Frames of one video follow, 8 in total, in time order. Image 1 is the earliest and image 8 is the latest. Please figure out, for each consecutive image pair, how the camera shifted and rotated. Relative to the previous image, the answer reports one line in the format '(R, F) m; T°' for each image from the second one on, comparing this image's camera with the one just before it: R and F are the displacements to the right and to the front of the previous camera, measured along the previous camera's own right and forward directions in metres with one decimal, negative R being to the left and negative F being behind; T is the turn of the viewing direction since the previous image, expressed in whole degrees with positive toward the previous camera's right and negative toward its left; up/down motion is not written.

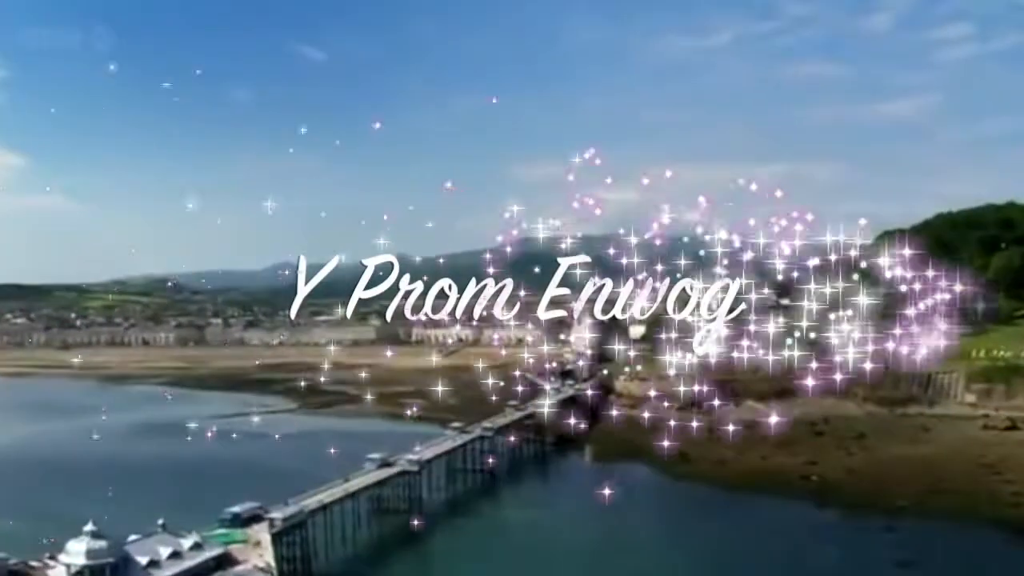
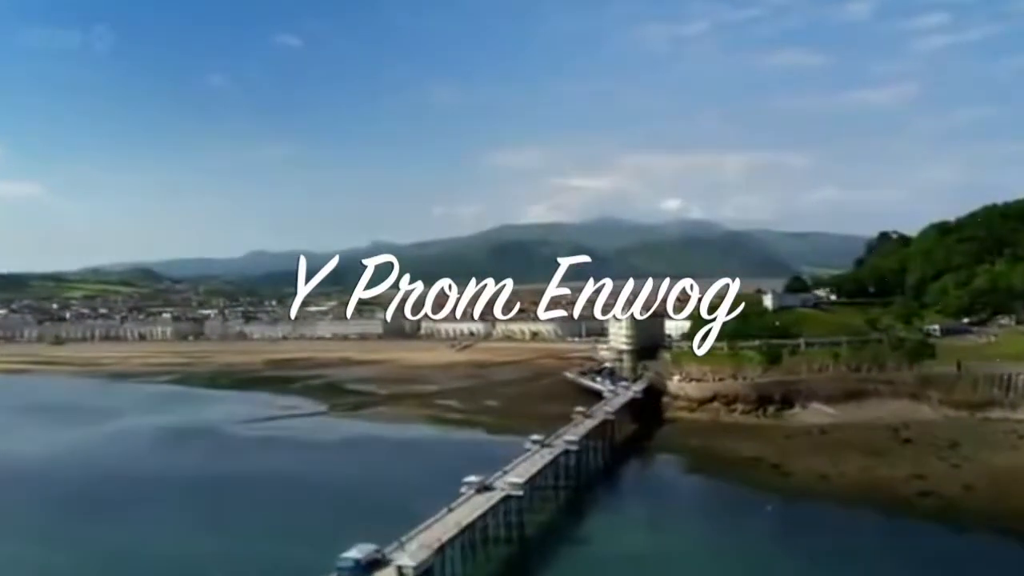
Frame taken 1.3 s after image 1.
(-2.7, +2.6) m; +1°
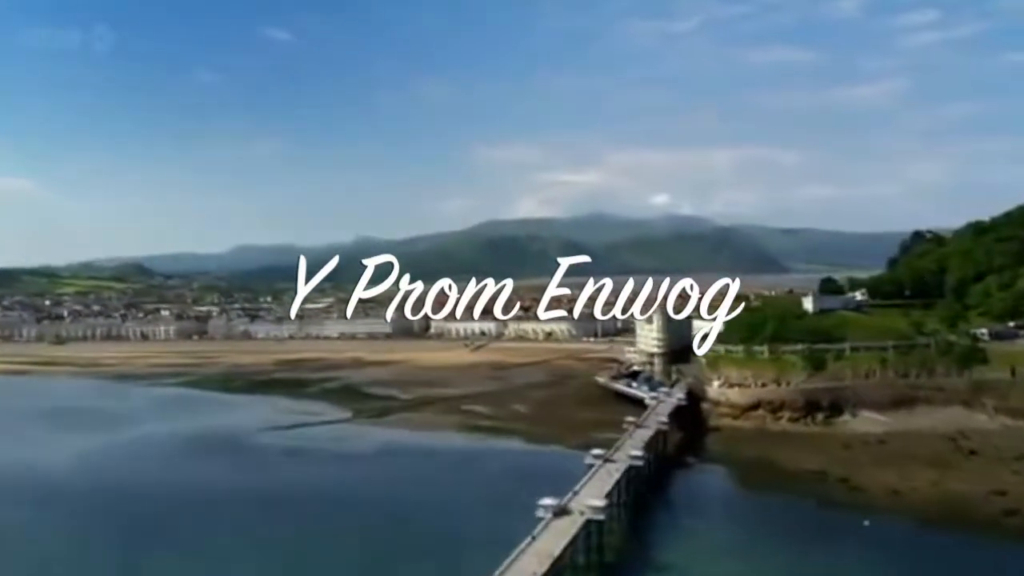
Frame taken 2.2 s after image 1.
(-1.7, +1.5) m; +1°
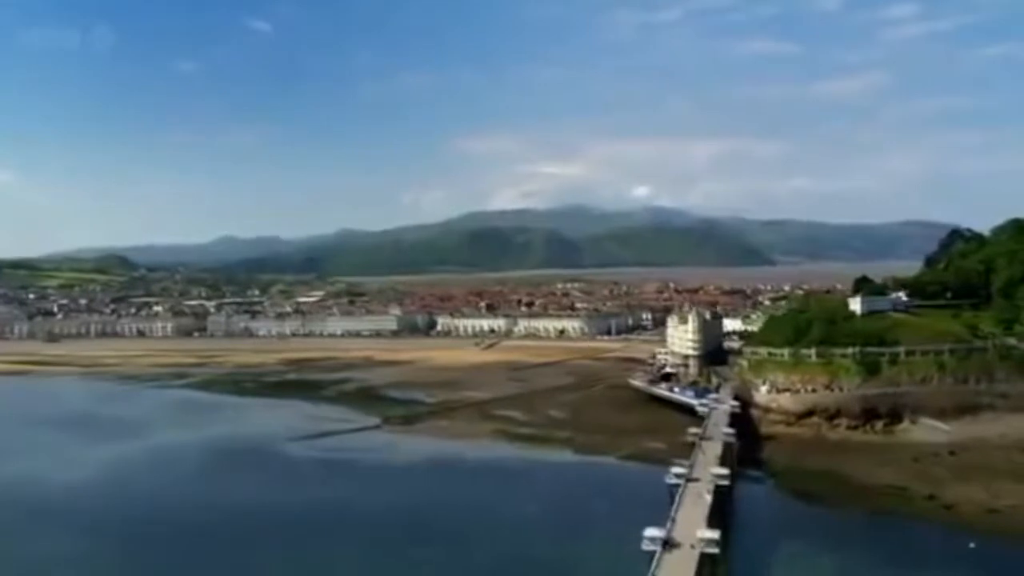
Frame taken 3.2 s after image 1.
(-2.1, +1.9) m; +1°
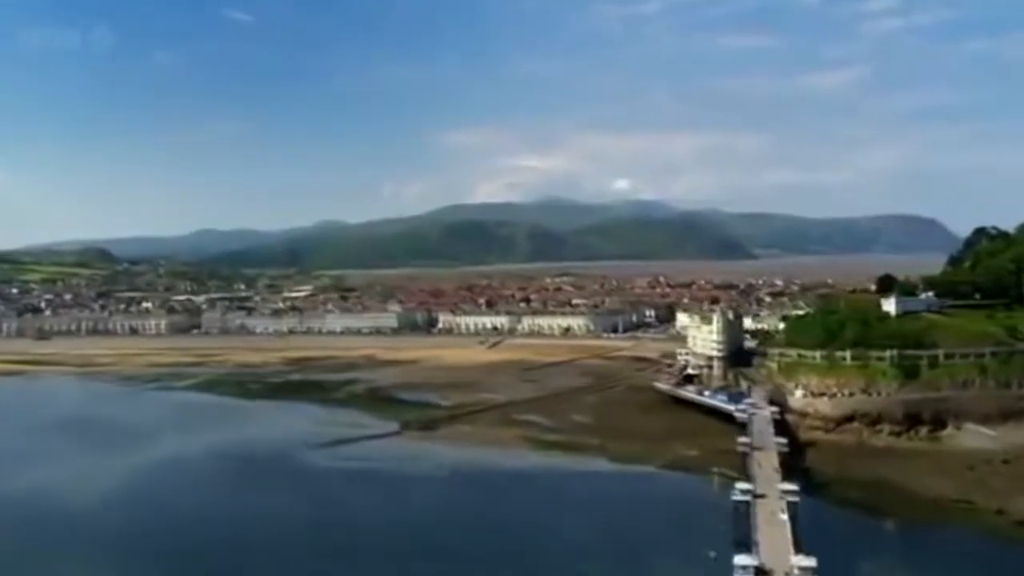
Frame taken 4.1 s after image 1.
(-1.6, +1.4) m; +1°
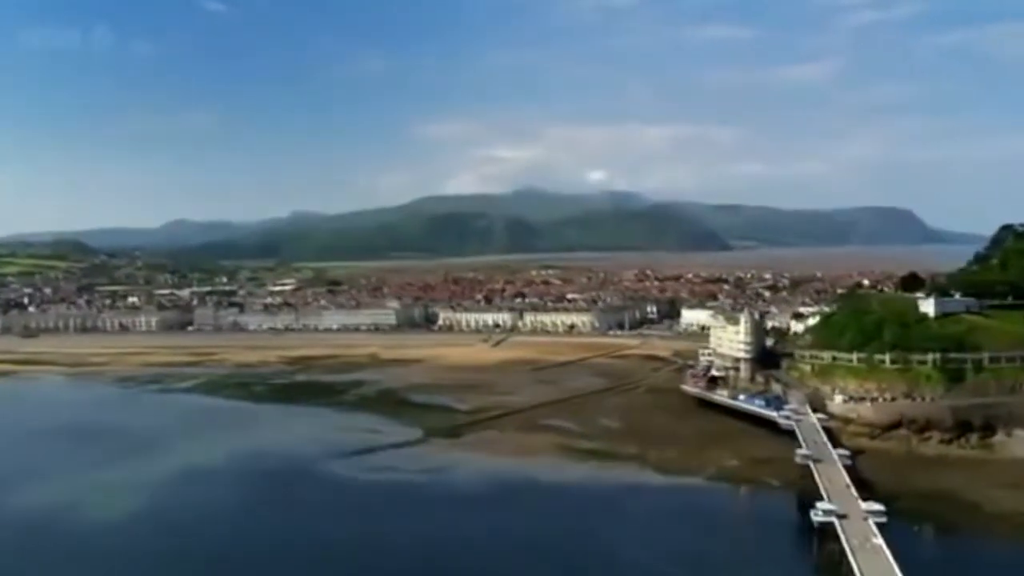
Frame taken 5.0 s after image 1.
(-1.8, +1.5) m; +1°
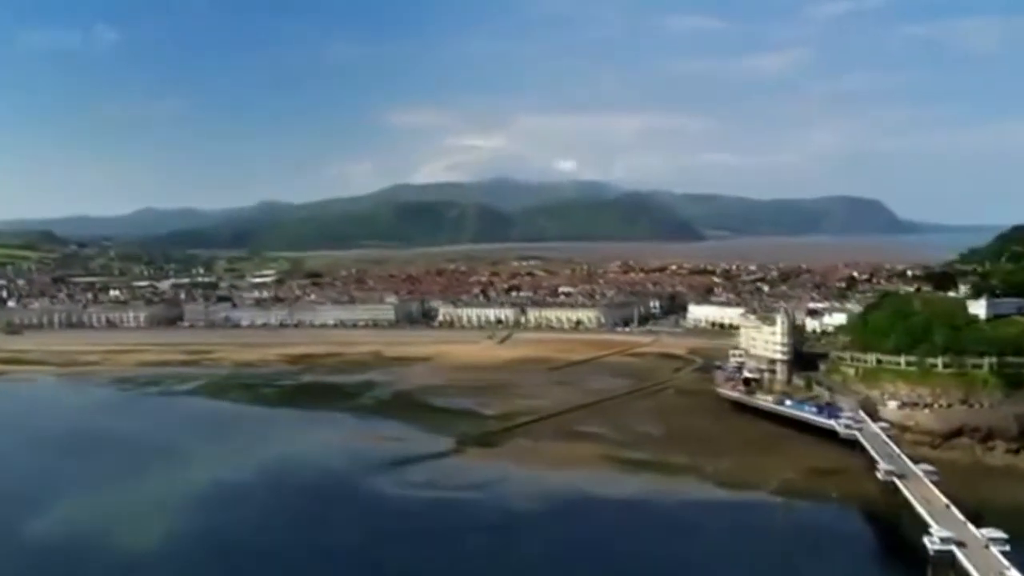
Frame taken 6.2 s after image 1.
(-2.2, +1.9) m; +2°
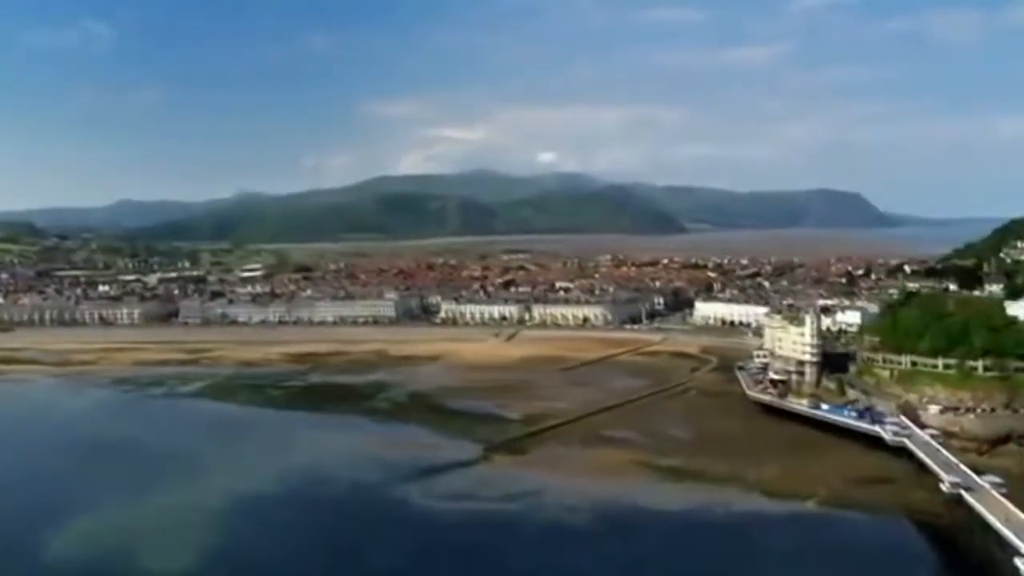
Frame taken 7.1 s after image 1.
(-1.5, +1.3) m; +1°
